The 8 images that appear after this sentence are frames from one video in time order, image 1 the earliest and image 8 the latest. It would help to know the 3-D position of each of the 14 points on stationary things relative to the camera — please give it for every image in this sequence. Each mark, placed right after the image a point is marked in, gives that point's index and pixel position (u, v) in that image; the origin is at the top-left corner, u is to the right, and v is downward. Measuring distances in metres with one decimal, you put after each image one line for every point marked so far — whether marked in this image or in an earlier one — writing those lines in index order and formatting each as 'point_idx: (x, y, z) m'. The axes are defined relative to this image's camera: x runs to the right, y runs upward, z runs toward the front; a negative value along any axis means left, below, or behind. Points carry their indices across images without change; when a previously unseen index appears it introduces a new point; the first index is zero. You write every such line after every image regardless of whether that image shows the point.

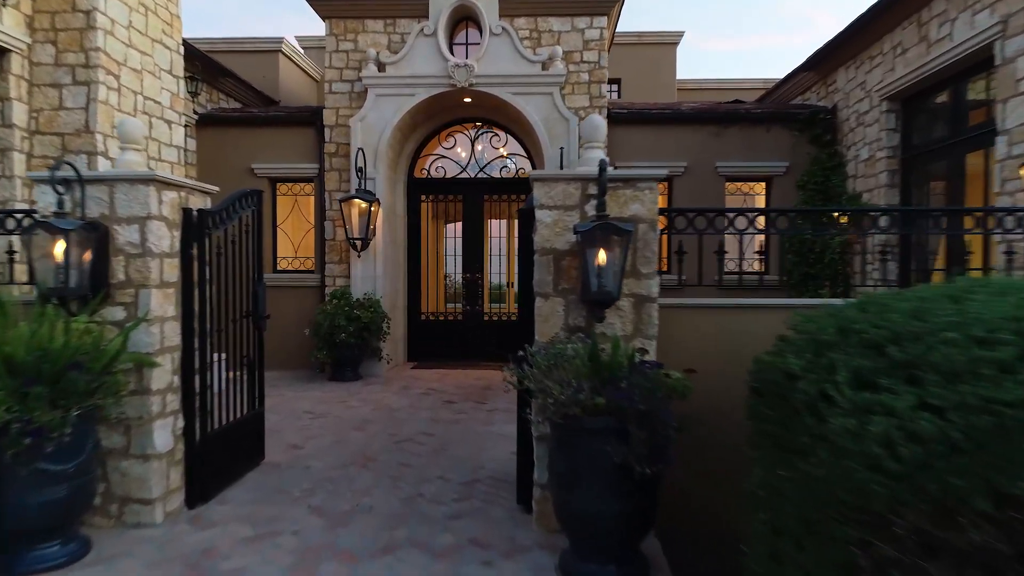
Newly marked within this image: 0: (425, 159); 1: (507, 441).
0: (-1.4, +2.0, +8.8) m
1: (0.0, -1.3, +4.7) m
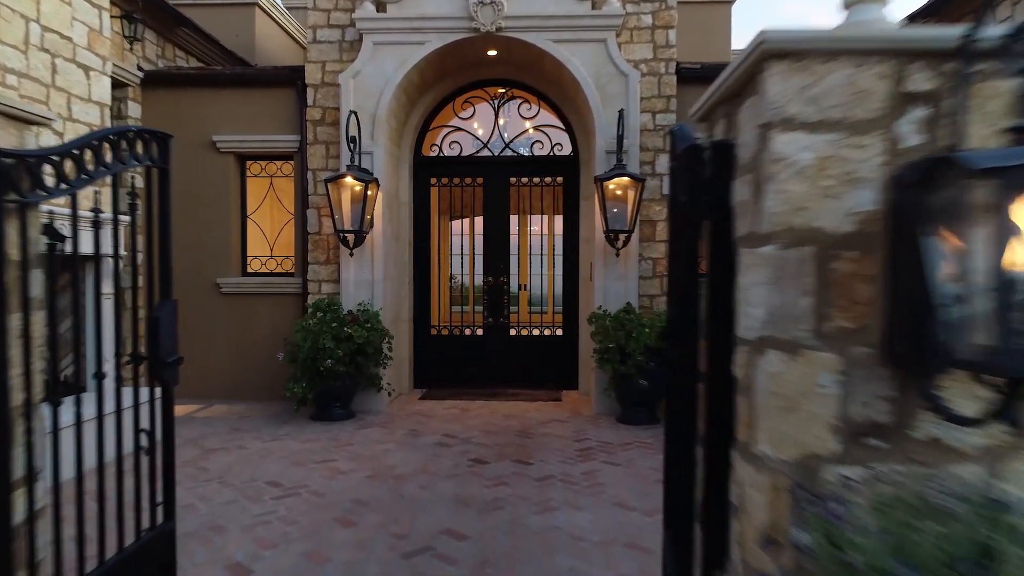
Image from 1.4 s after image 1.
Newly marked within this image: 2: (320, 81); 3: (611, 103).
0: (-1.0, +1.9, +7.0) m
1: (+0.4, -1.4, +2.9) m
2: (-2.1, +2.2, +6.1) m
3: (+1.0, +1.9, +5.8) m
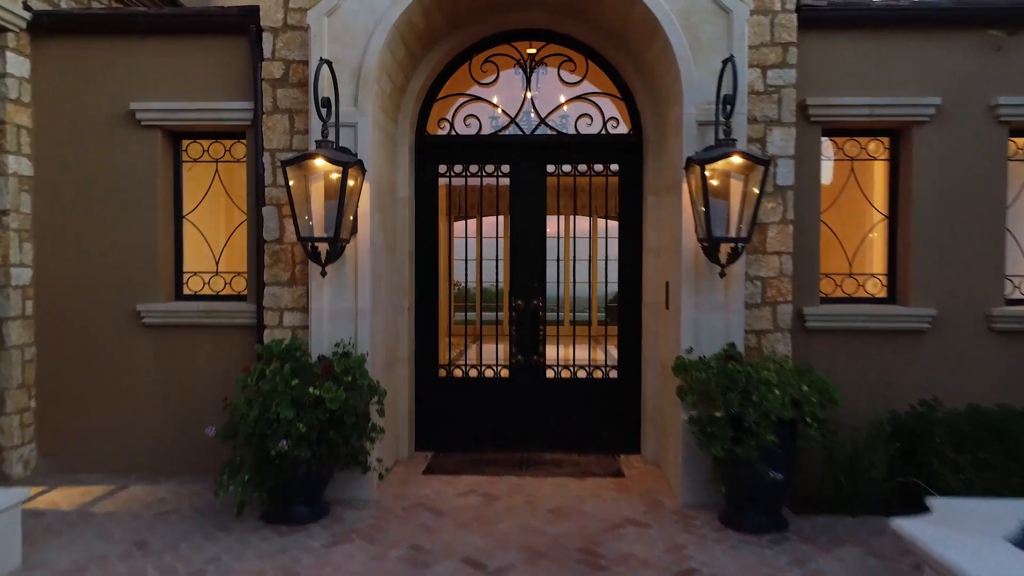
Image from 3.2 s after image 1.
0: (-0.6, +1.7, +5.1) m
1: (+0.7, -1.6, +1.1) m
2: (-1.7, +2.0, +4.2) m
3: (+1.3, +1.7, +4.0) m
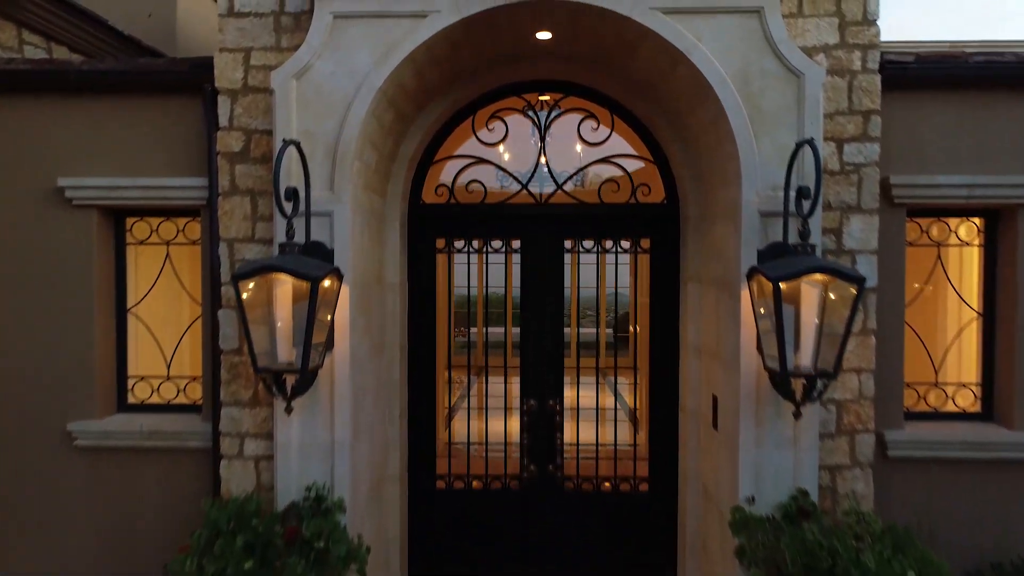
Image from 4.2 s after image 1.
0: (-0.5, +0.9, +4.3) m
1: (+0.8, -2.3, +0.3) m
2: (-1.6, +1.2, +3.4) m
3: (+1.4, +0.9, +3.2) m
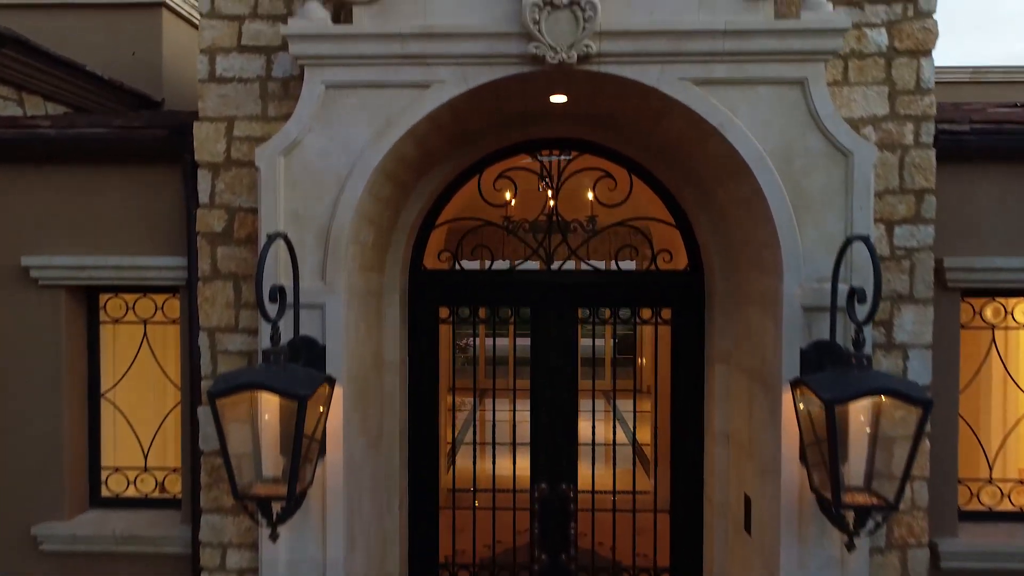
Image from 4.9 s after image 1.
0: (-0.5, +0.4, +4.0) m
1: (+0.9, -2.8, -0.1) m
2: (-1.6, +0.7, +3.1) m
3: (+1.5, +0.4, +2.8) m
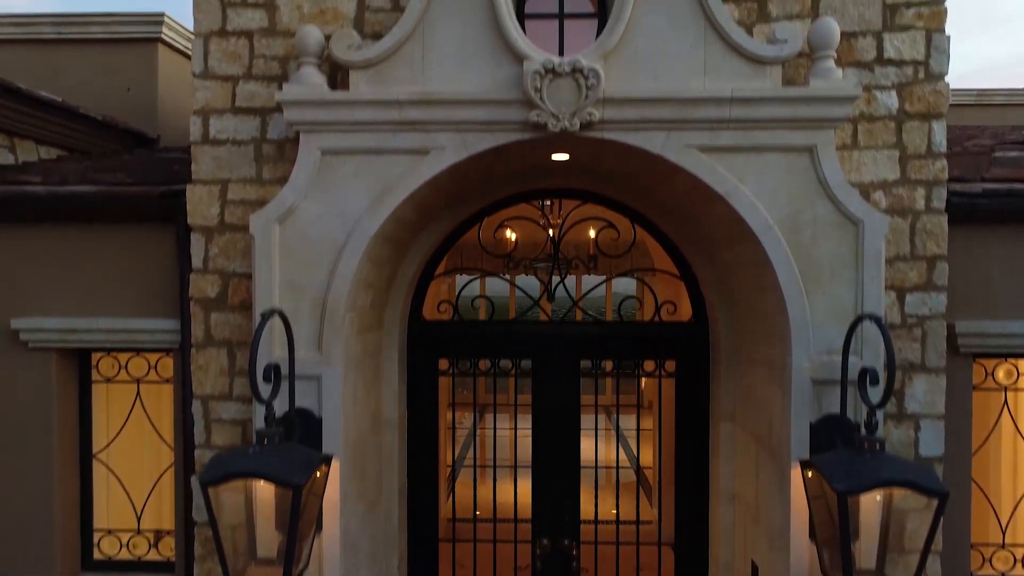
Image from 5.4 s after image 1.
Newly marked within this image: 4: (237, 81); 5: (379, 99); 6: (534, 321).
0: (-0.5, +0.1, +3.9) m
1: (+0.9, -3.2, -0.2) m
2: (-1.6, +0.4, +3.0) m
3: (+1.5, +0.1, +2.8) m
4: (-1.5, +1.1, +3.0) m
5: (-0.6, +0.9, +2.7) m
6: (+0.2, -0.2, +3.9) m
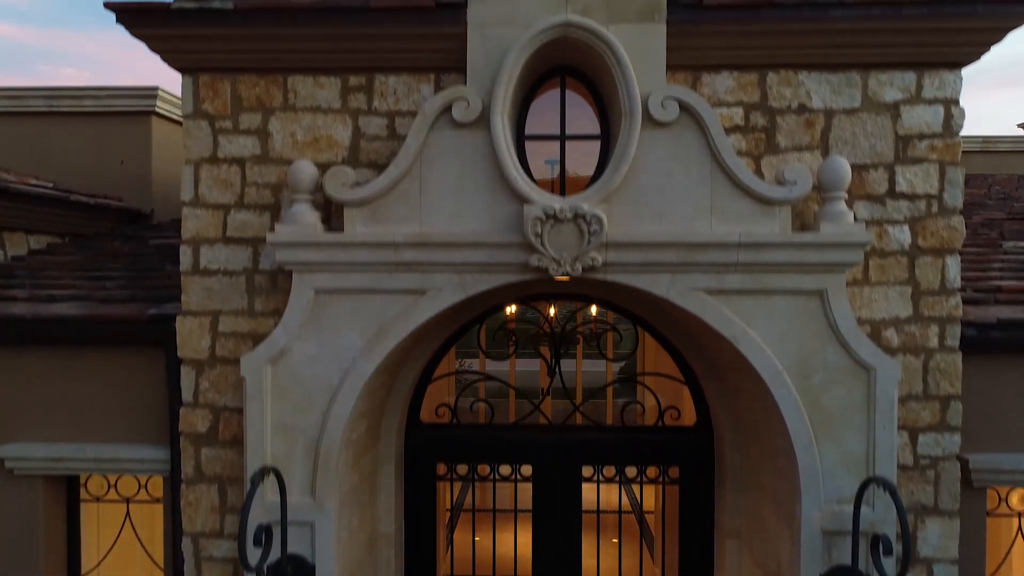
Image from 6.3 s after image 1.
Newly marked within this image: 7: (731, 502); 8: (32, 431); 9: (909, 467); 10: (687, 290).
0: (-0.5, -0.6, +3.8) m
1: (+0.9, -3.9, -0.3) m
2: (-1.6, -0.3, +2.9) m
3: (+1.5, -0.6, +2.7) m
4: (-1.5, +0.4, +2.9) m
5: (-0.6, +0.2, +2.6) m
6: (+0.2, -0.9, +3.8) m
7: (+1.3, -1.3, +3.5) m
8: (-2.7, -0.8, +3.2) m
9: (+2.0, -0.9, +2.8) m
10: (+0.8, 0.0, +2.7) m
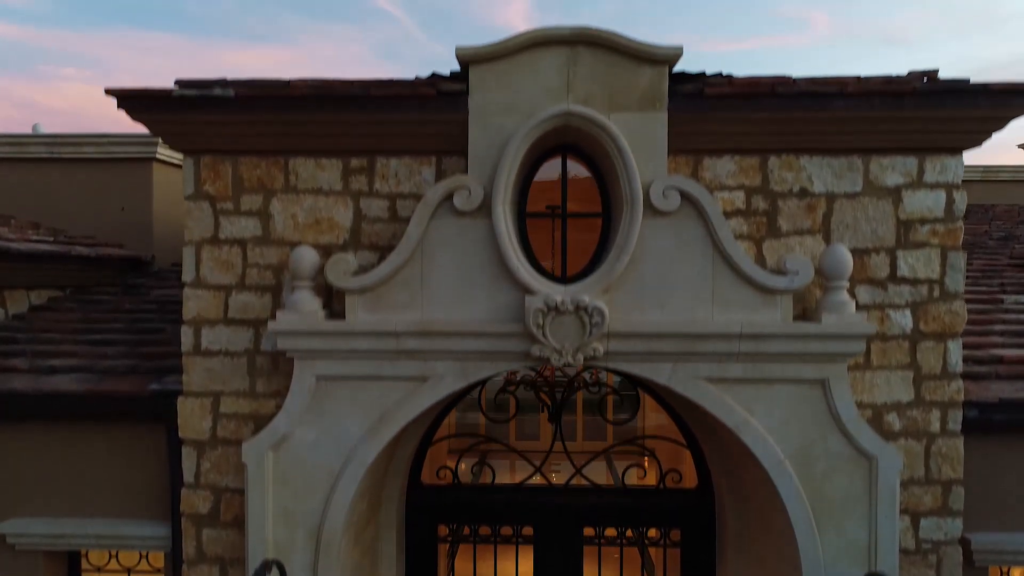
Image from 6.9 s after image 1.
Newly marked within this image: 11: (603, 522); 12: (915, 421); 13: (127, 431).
0: (-0.5, -1.1, +3.8) m
1: (+0.9, -4.3, -0.3) m
2: (-1.6, -0.7, +2.9) m
3: (+1.5, -1.1, +2.7) m
4: (-1.5, 0.0, +2.9) m
5: (-0.6, -0.2, +2.6) m
6: (+0.2, -1.3, +3.8) m
7: (+1.4, -1.7, +3.5) m
8: (-2.7, -1.2, +3.2) m
9: (+2.0, -1.3, +2.8) m
10: (+0.8, -0.4, +2.7) m
11: (+0.6, -1.6, +3.8) m
12: (+2.0, -0.7, +2.8) m
13: (-2.1, -0.8, +3.1) m
